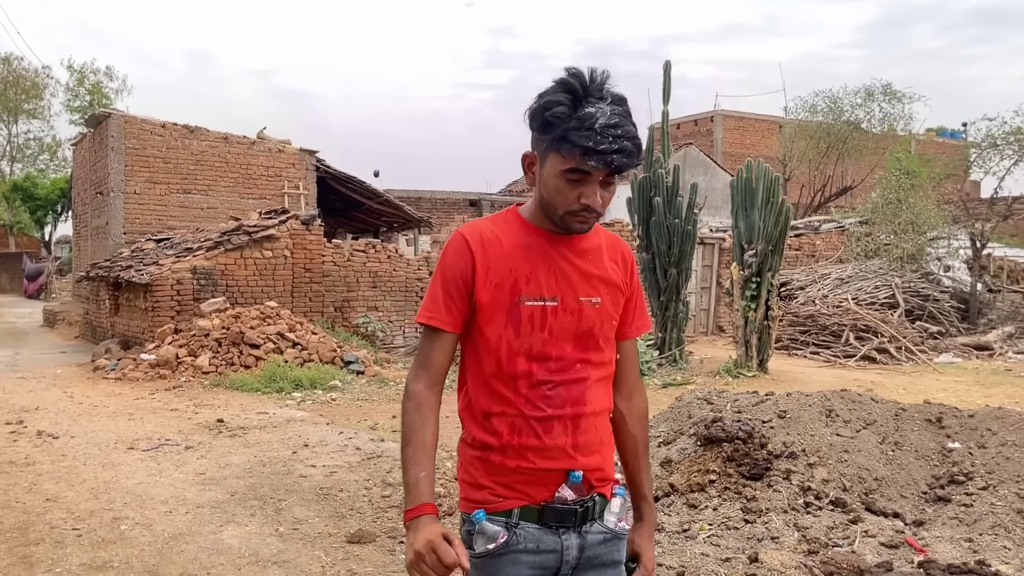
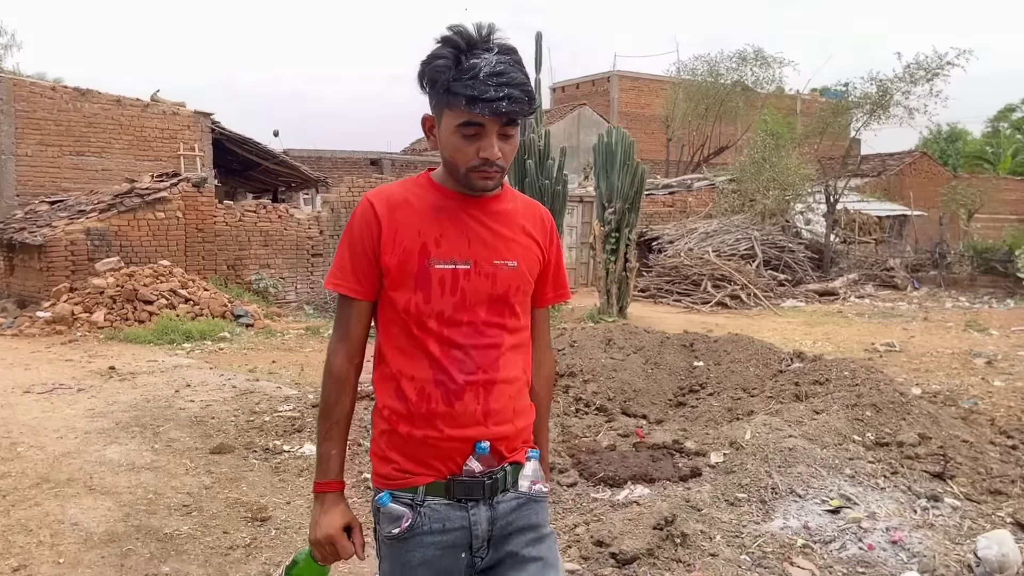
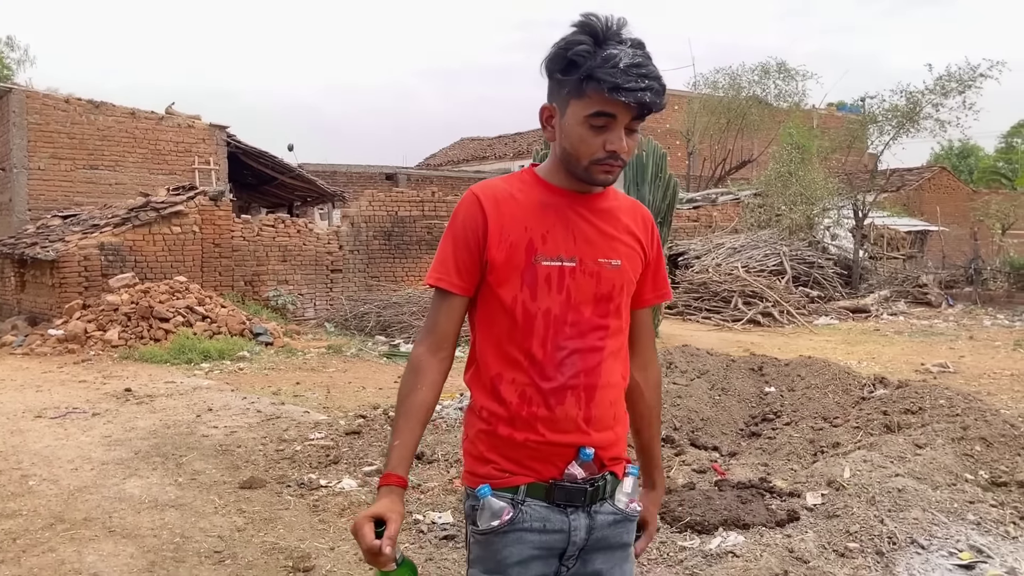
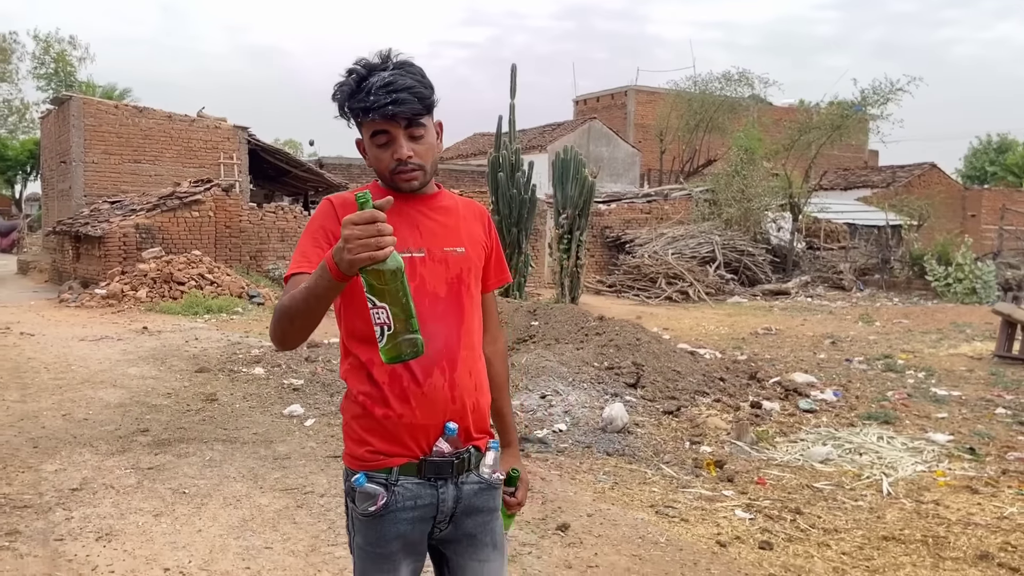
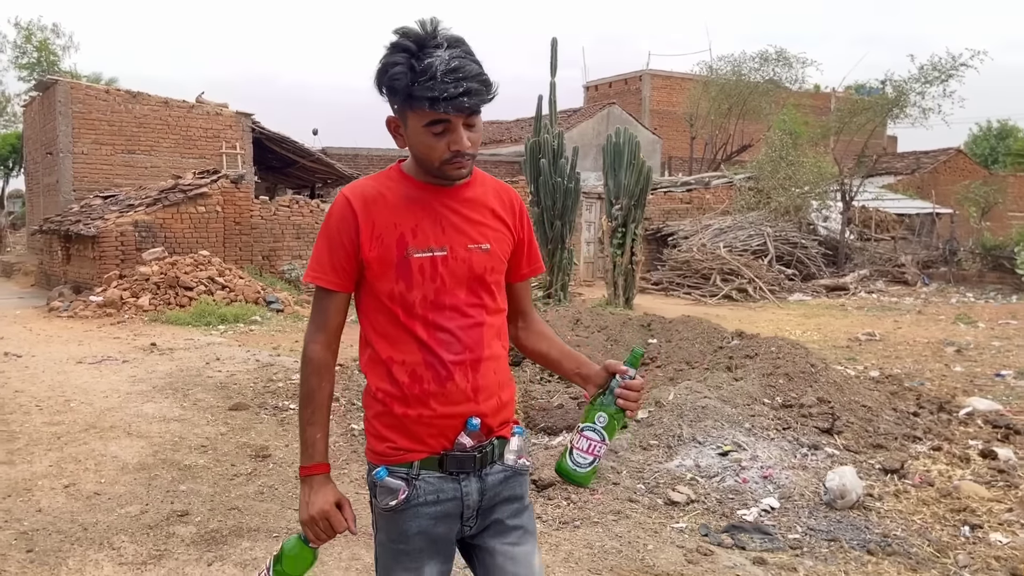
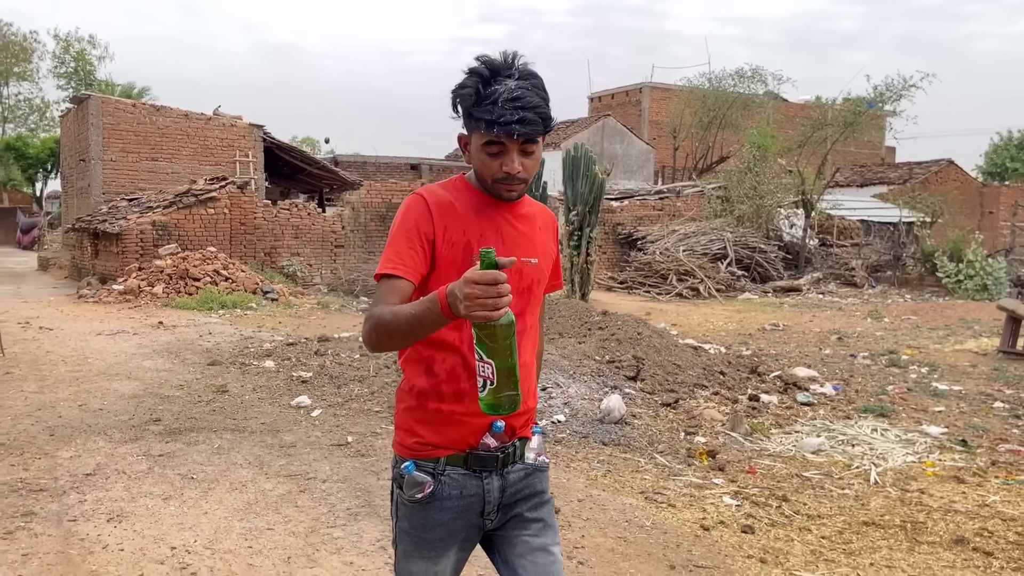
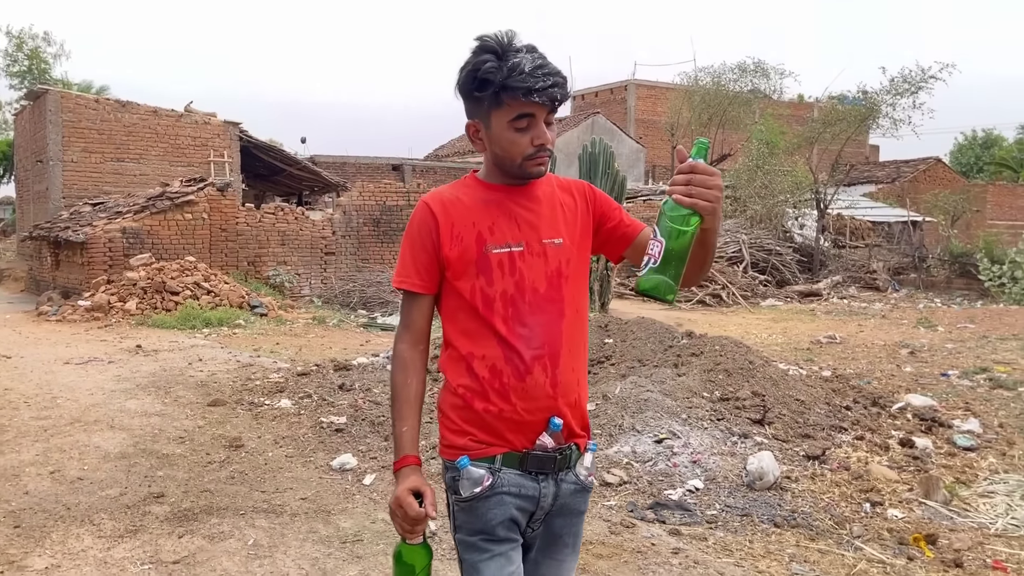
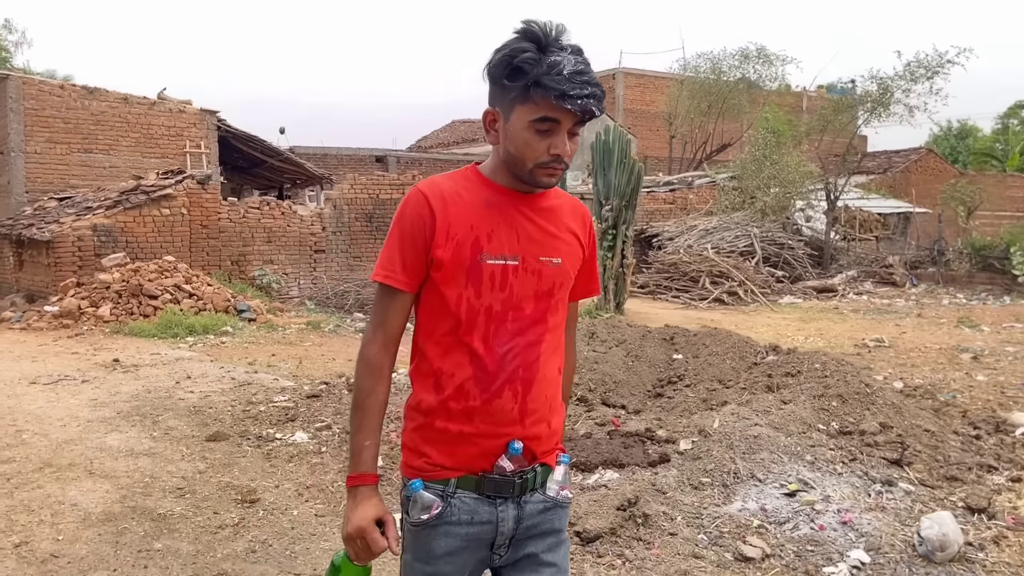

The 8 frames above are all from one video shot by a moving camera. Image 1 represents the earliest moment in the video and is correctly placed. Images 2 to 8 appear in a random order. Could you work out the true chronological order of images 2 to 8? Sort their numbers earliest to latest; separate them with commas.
3, 2, 8, 5, 7, 4, 6
